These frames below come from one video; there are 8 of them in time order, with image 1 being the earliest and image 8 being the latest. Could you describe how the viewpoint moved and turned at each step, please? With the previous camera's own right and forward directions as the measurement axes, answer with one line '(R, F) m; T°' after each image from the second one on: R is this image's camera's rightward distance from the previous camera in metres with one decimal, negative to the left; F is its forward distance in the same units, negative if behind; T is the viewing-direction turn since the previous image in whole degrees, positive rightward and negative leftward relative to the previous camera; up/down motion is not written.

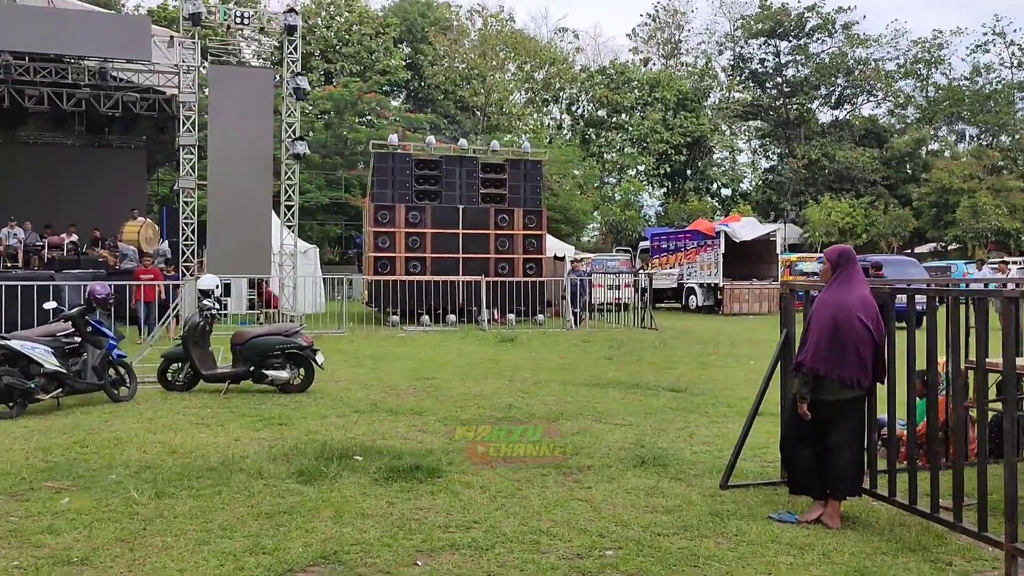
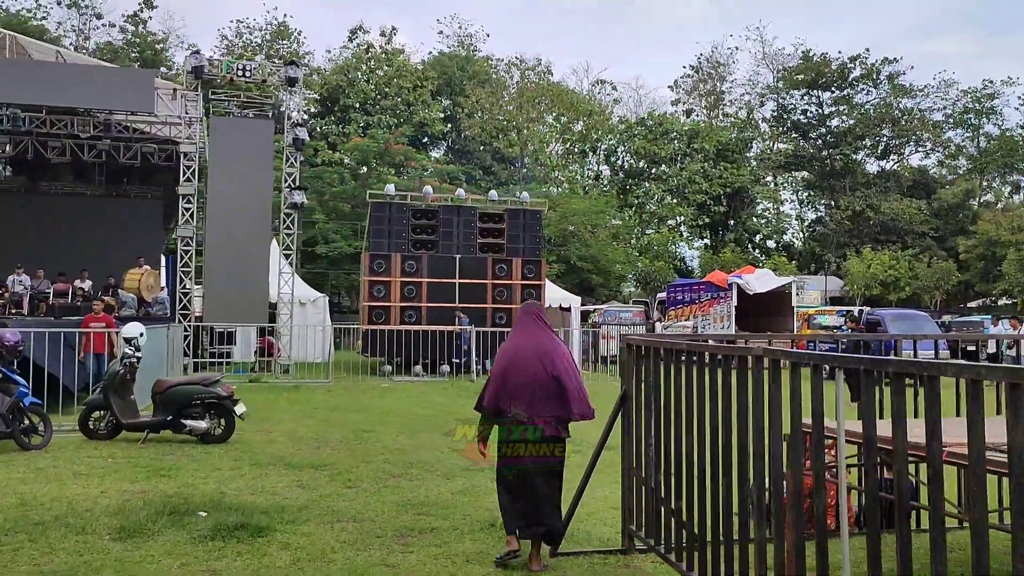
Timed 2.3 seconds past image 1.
(+1.3, +0.2) m; -4°
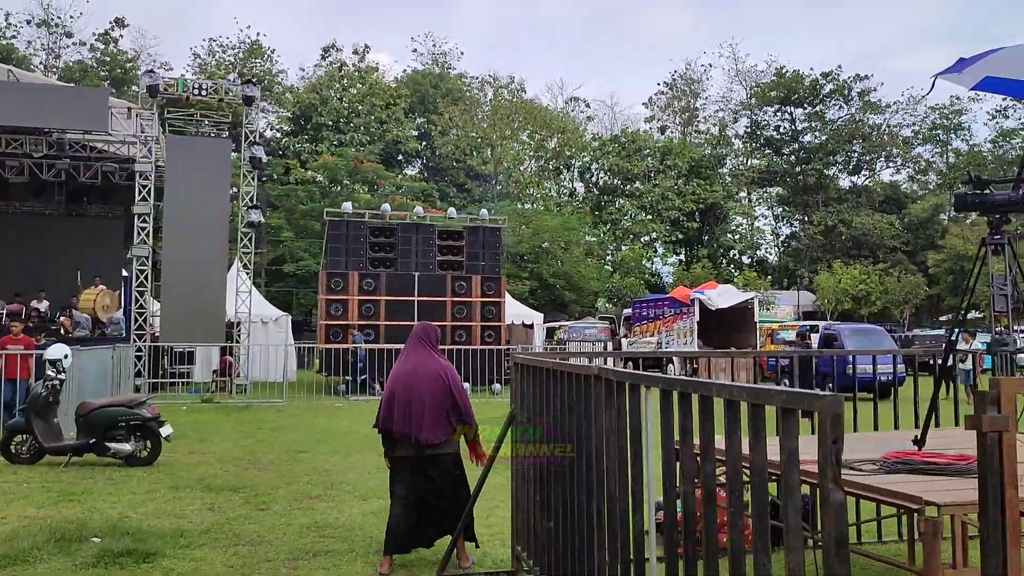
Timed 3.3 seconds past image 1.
(+0.5, 0.0) m; +1°
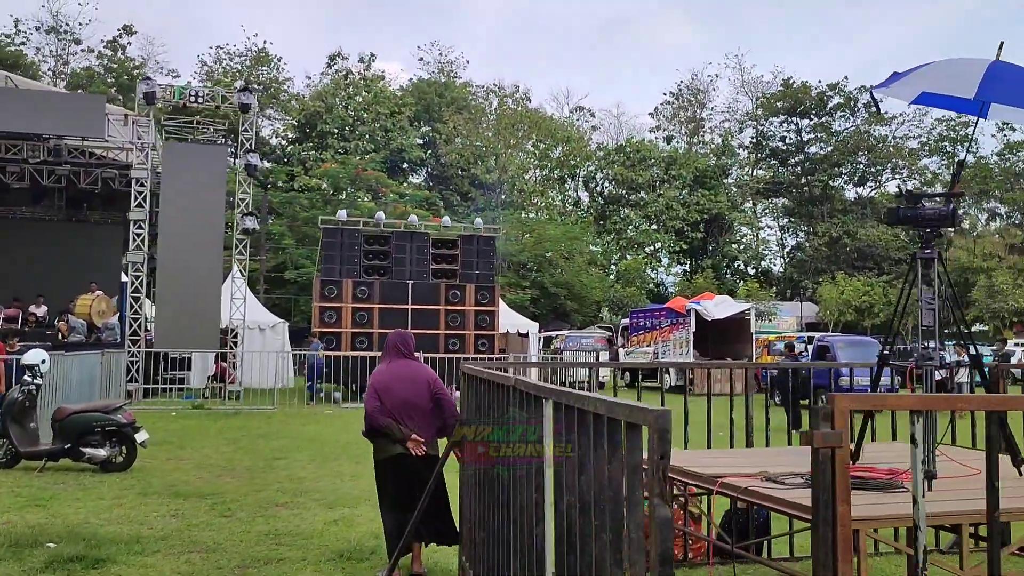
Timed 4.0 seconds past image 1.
(+0.3, 0.0) m; -1°
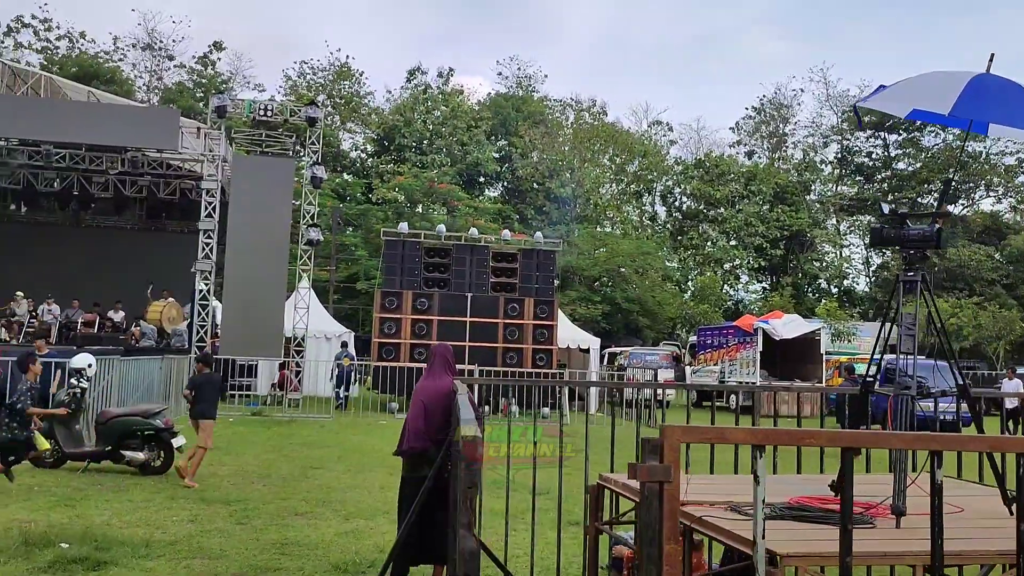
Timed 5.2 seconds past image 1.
(+0.5, +0.1) m; -5°
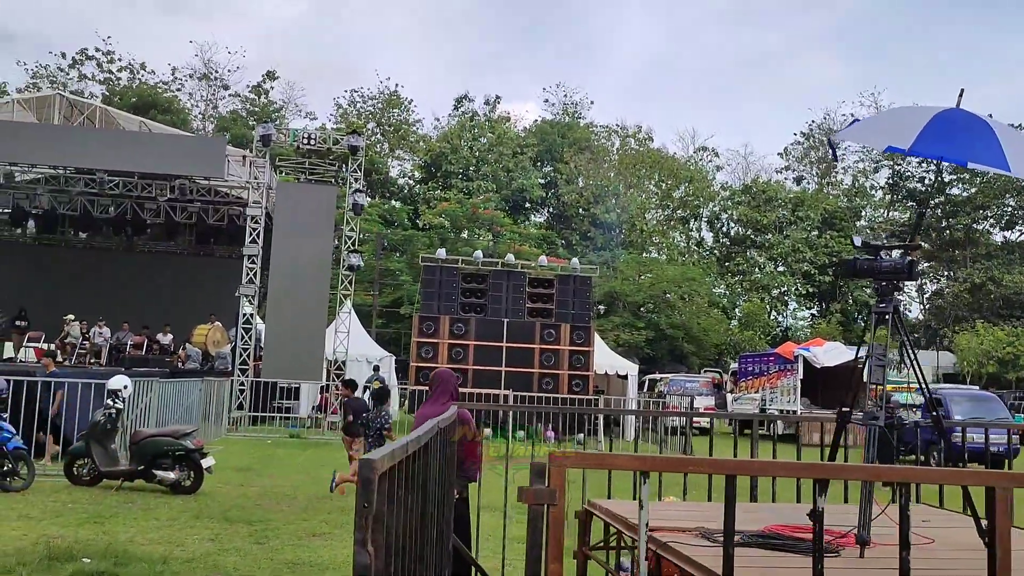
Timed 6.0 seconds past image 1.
(+0.3, -0.1) m; -3°
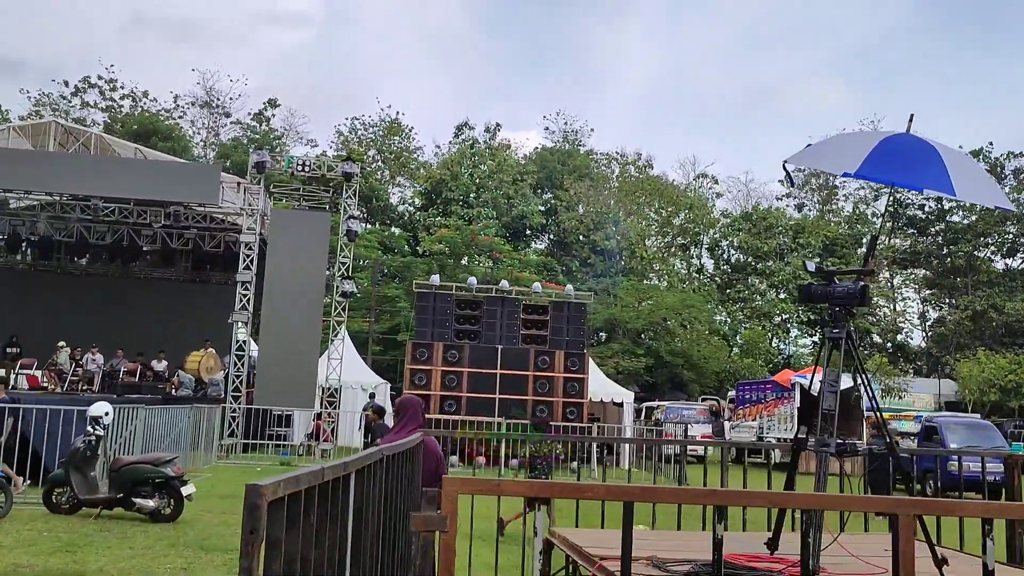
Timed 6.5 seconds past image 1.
(+0.2, 0.0) m; 0°
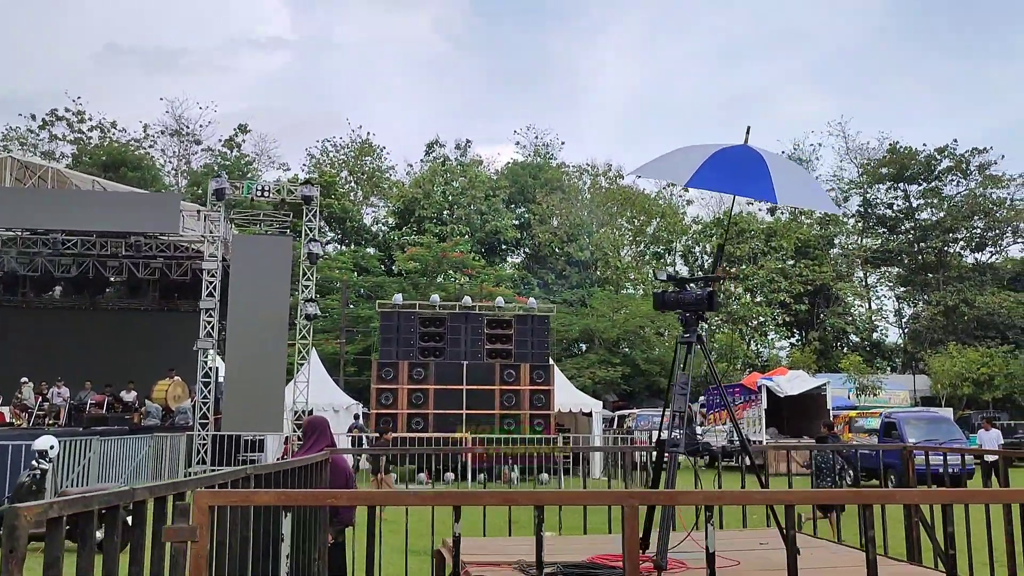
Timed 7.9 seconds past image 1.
(+0.5, -0.1) m; +1°
